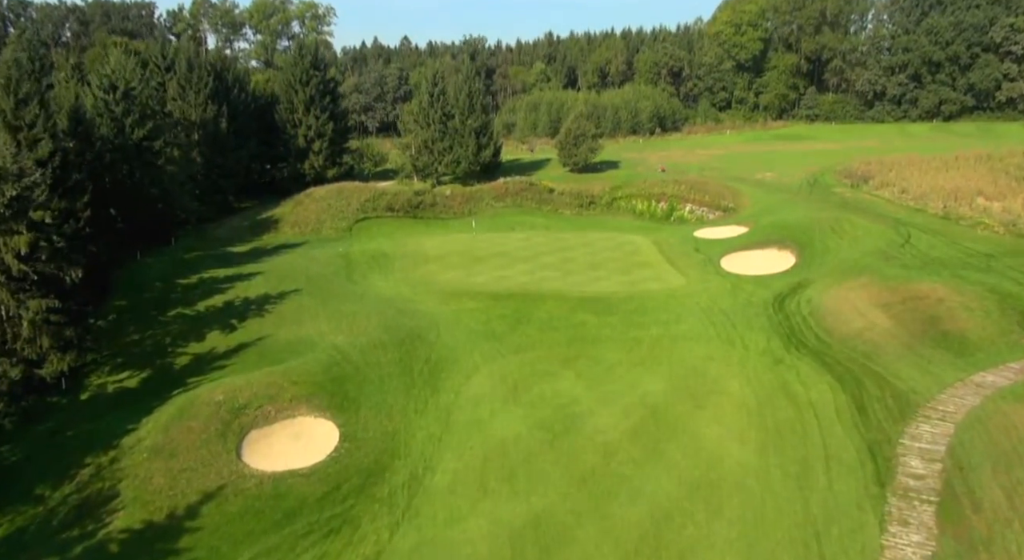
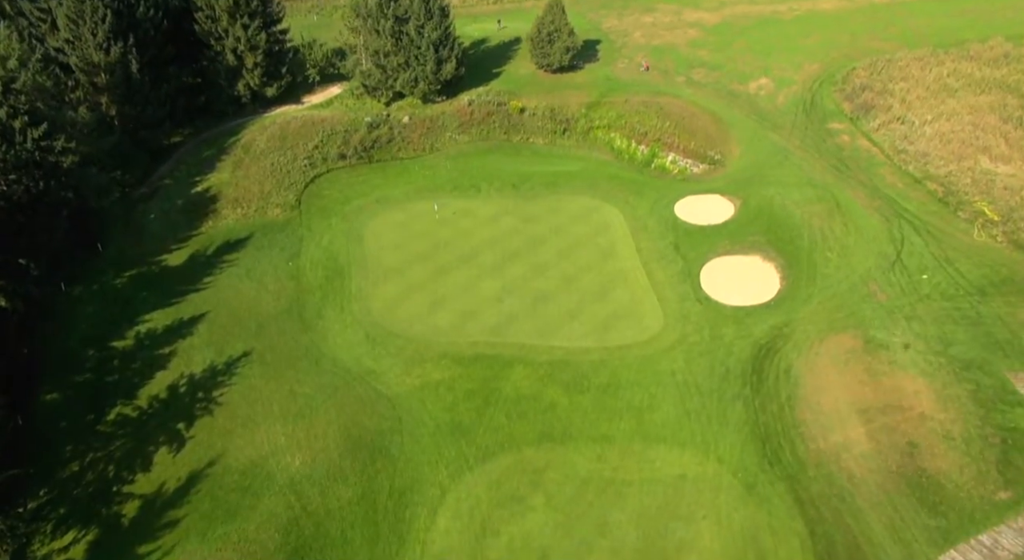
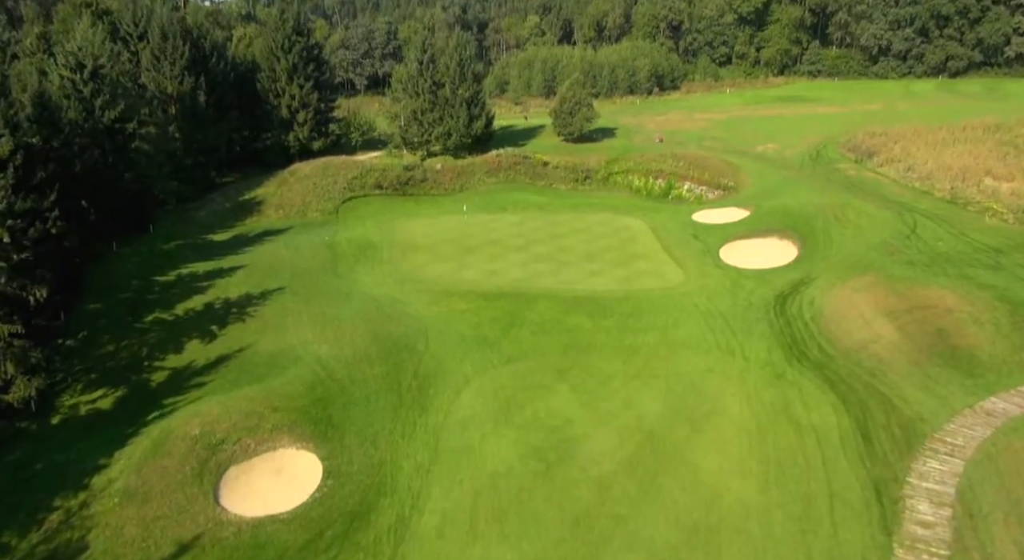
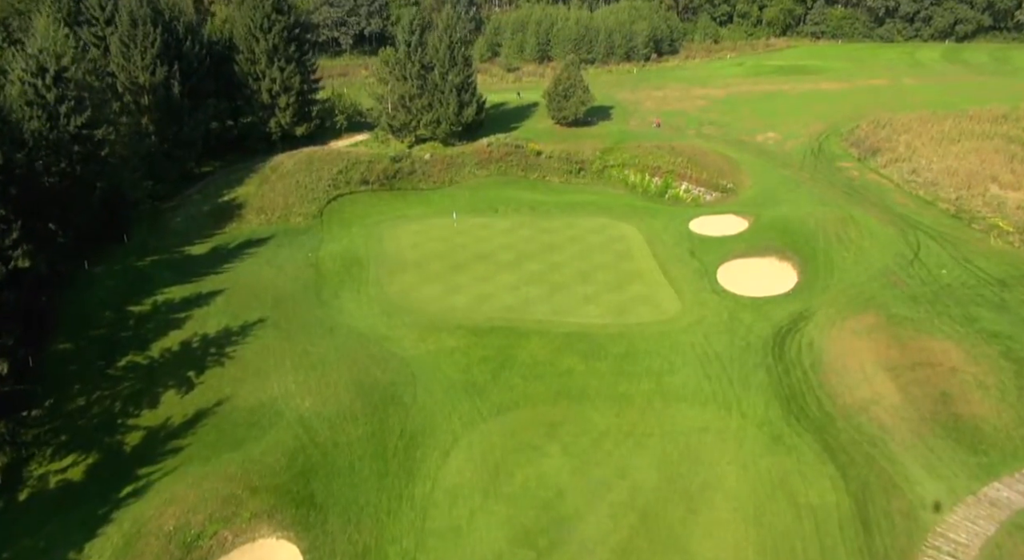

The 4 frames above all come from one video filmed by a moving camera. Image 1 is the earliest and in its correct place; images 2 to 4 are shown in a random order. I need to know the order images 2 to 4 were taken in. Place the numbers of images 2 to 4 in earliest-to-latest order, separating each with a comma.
3, 4, 2
